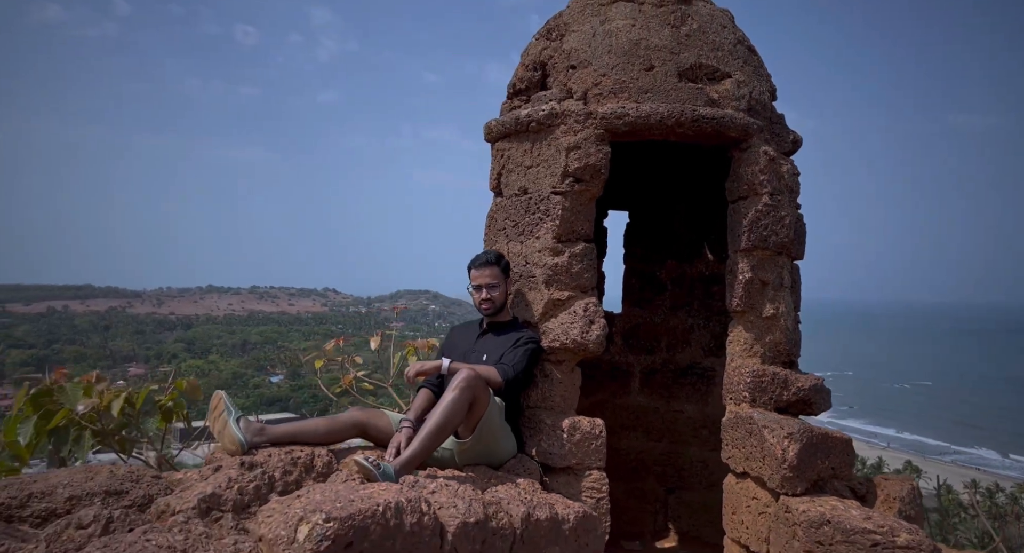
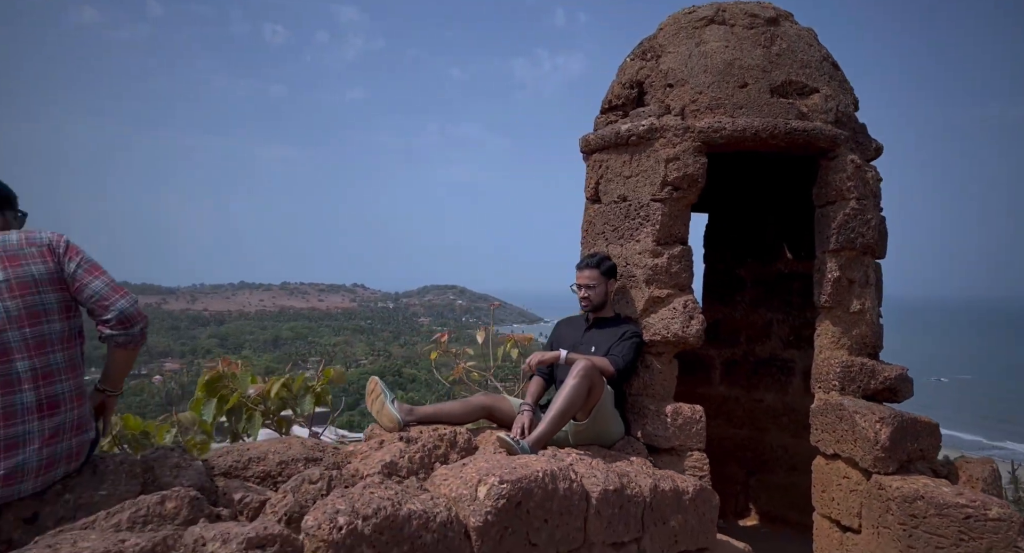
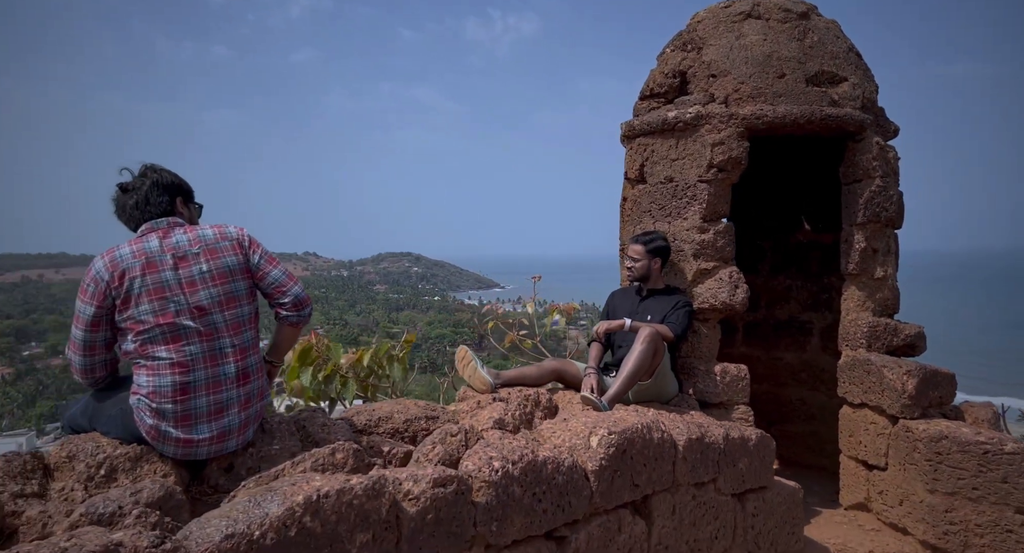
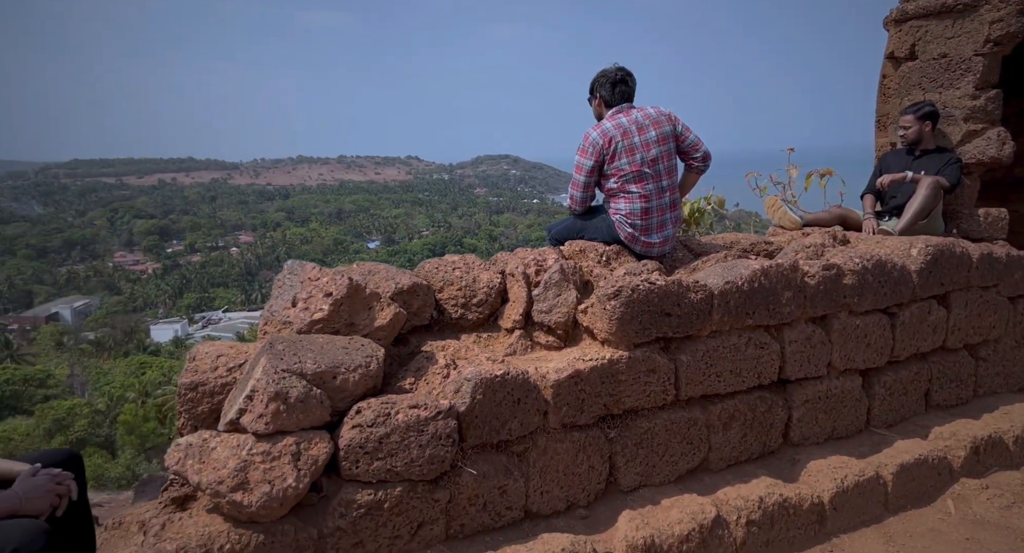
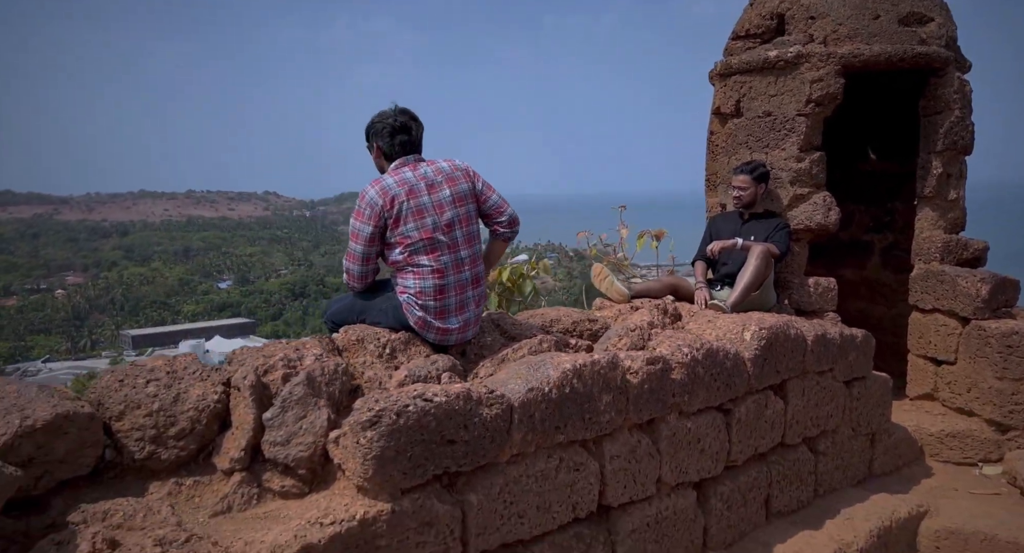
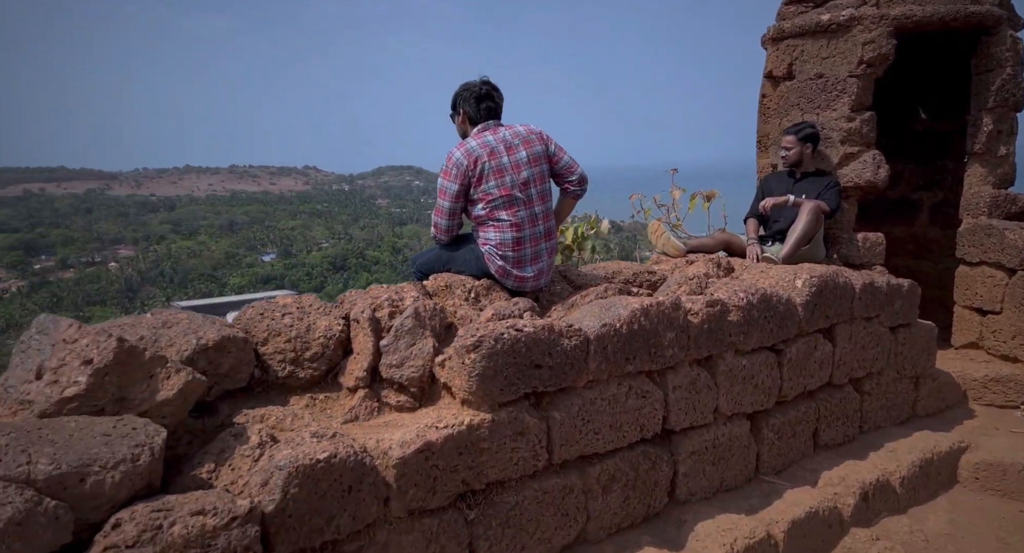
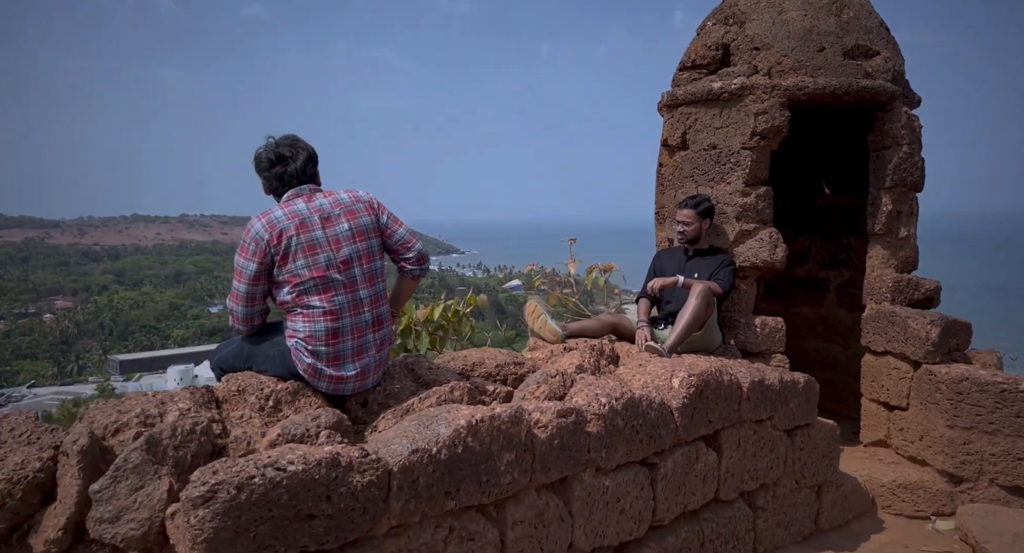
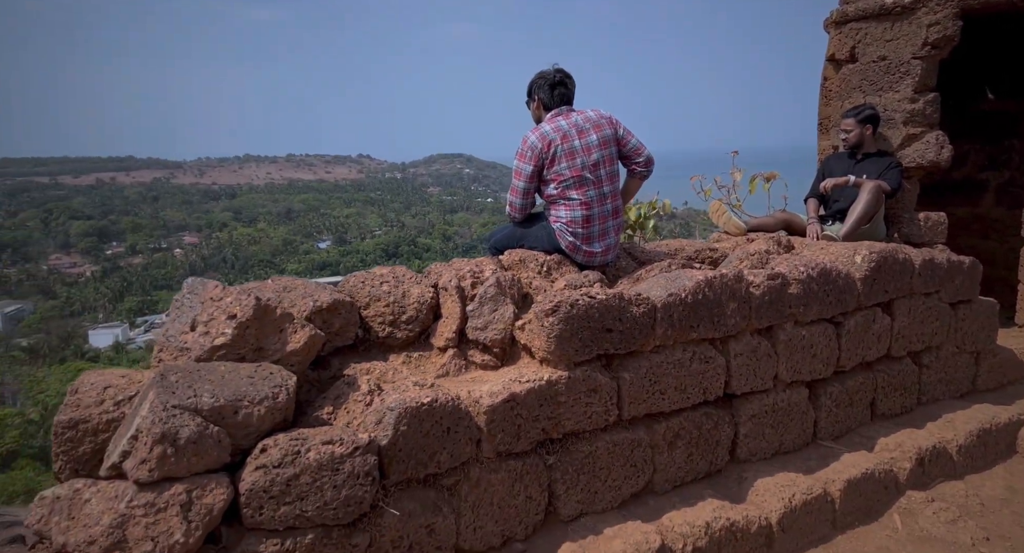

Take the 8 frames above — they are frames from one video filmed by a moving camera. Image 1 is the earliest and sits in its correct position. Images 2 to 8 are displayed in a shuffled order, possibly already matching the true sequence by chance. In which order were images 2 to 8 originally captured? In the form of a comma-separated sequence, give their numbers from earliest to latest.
2, 3, 7, 5, 6, 8, 4
